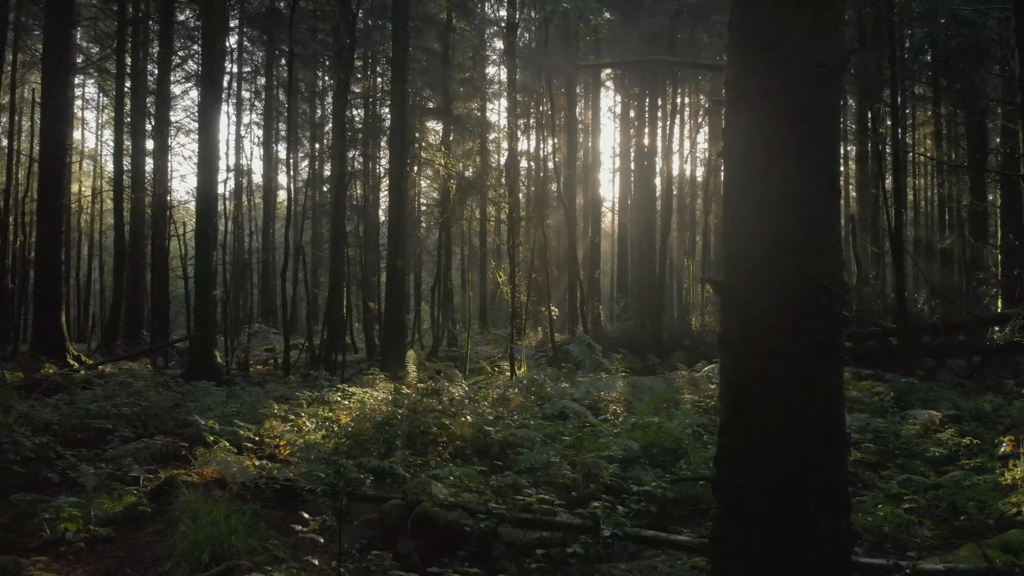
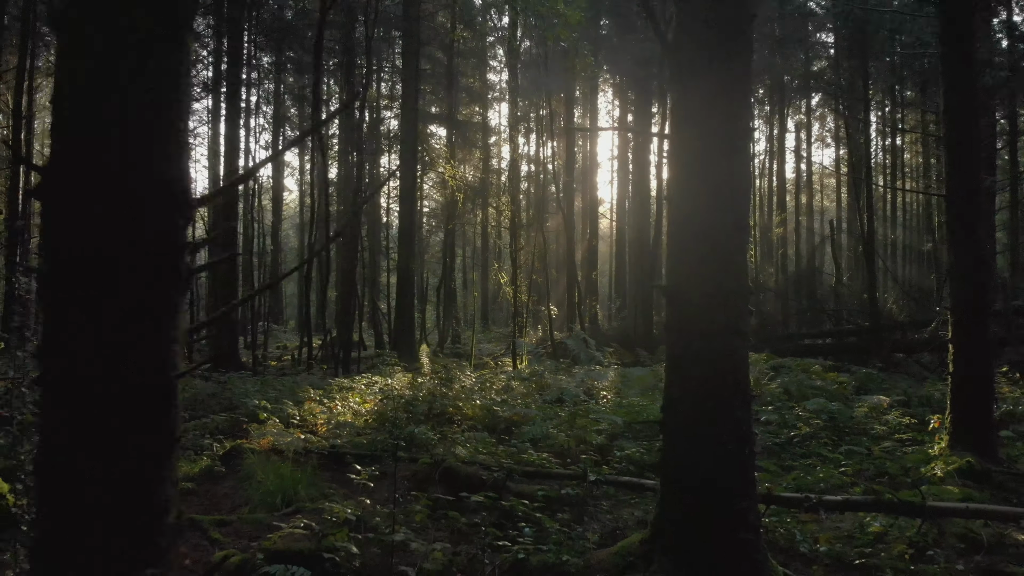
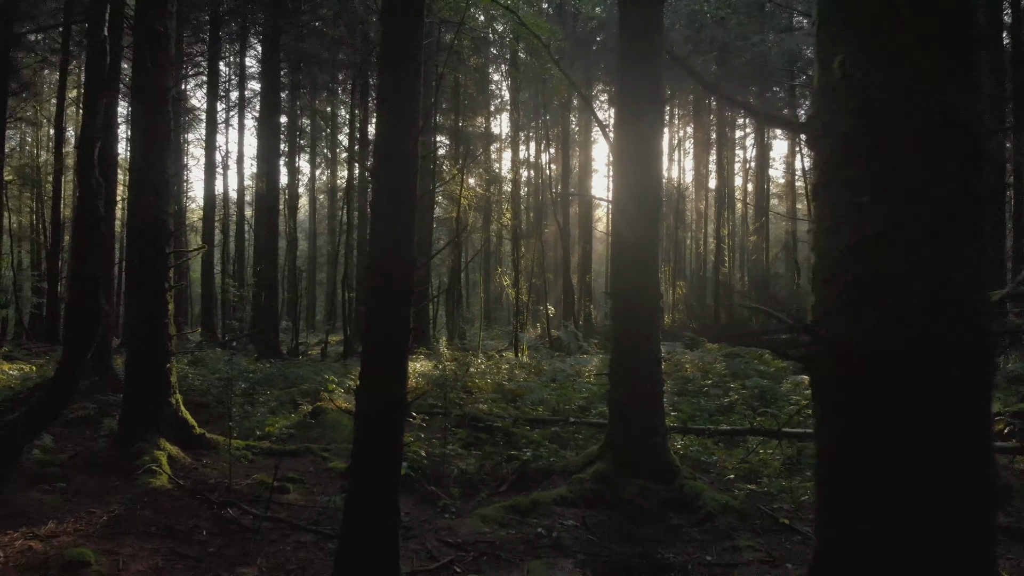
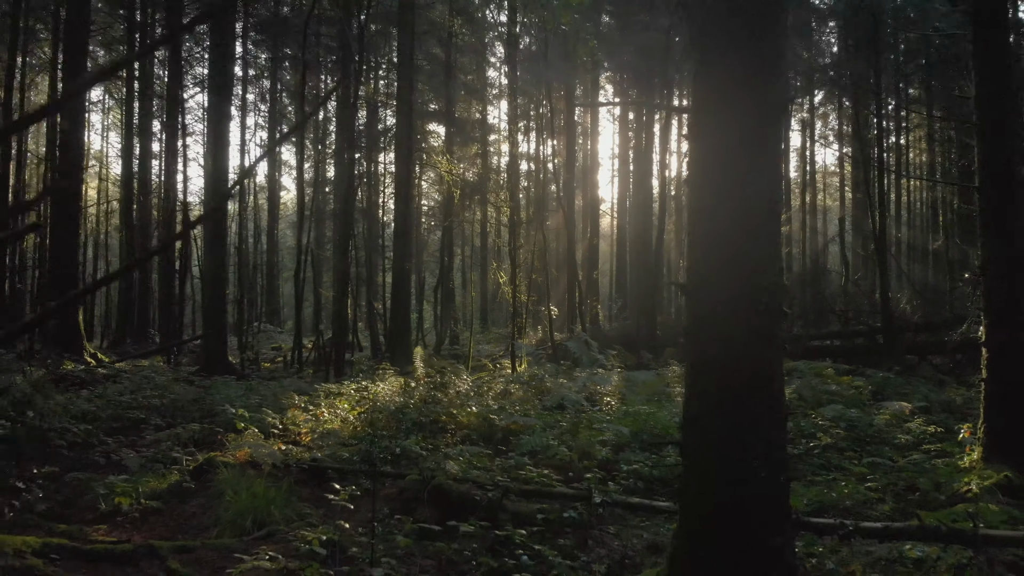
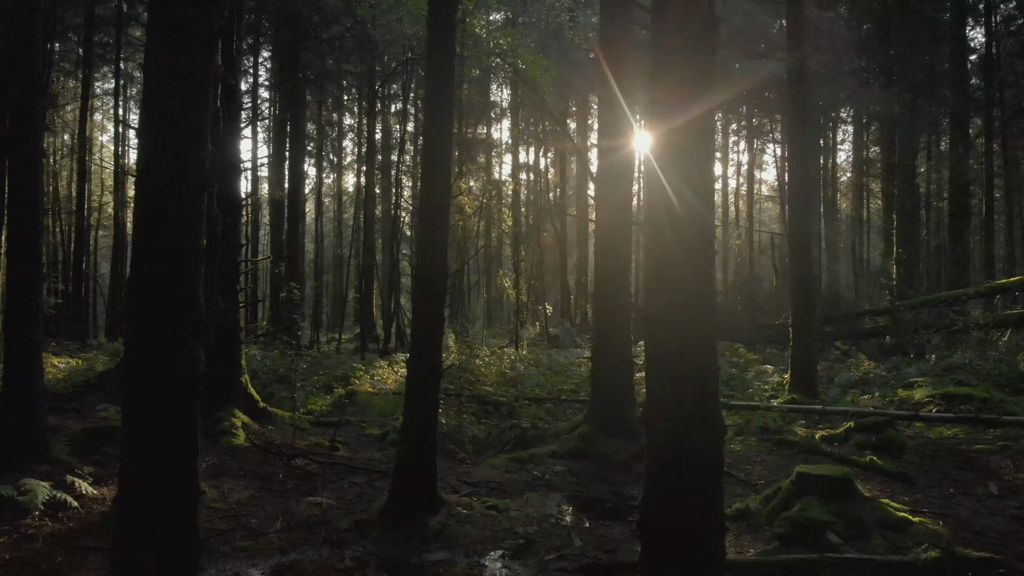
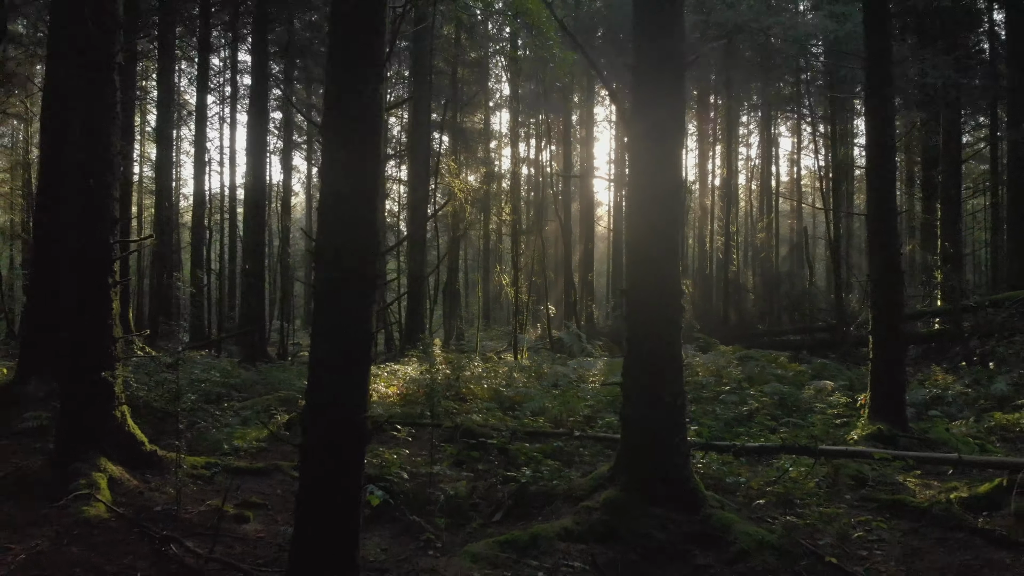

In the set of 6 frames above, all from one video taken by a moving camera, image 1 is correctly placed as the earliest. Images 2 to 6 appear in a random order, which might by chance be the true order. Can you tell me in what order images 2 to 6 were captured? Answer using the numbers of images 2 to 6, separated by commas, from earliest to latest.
4, 2, 6, 3, 5
